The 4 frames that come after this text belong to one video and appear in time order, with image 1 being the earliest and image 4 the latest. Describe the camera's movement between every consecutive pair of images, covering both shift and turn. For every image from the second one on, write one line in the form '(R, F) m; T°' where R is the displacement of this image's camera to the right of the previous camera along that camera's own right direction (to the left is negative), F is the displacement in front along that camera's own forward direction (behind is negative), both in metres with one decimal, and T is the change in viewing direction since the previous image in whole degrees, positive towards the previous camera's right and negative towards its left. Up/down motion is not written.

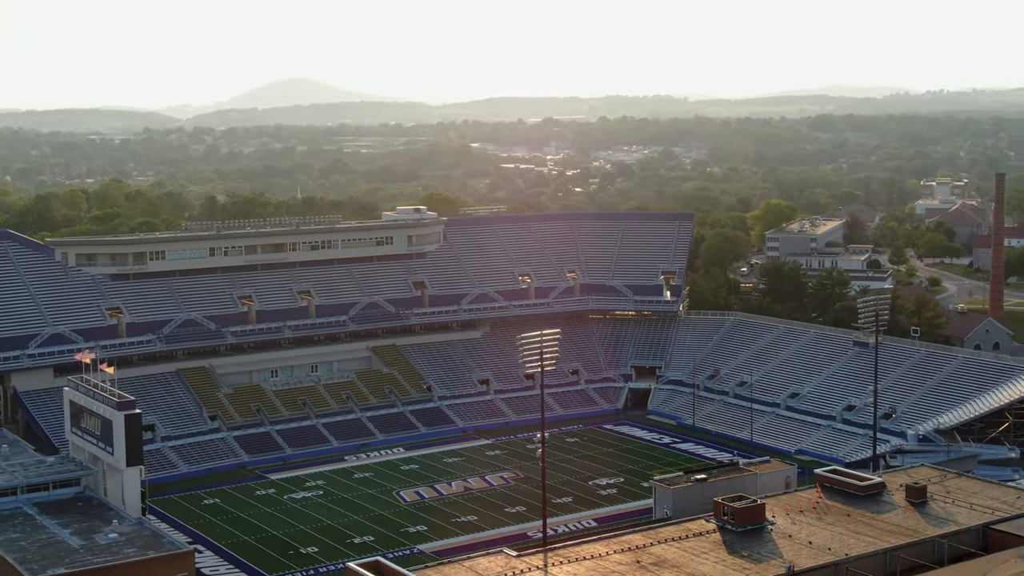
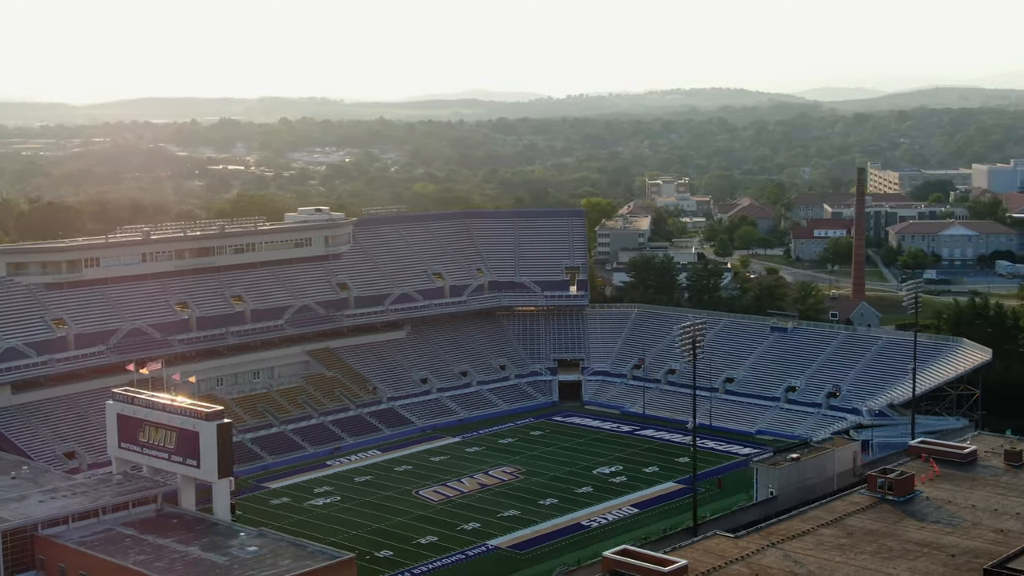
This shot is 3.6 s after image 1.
(-10.2, +0.8) m; +14°
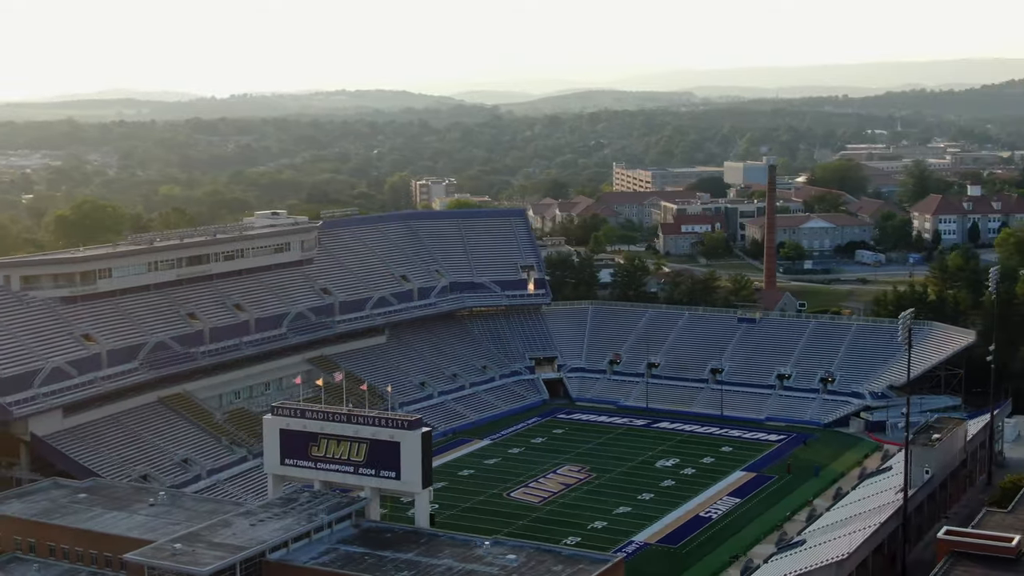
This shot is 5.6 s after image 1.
(-11.7, +1.3) m; +13°
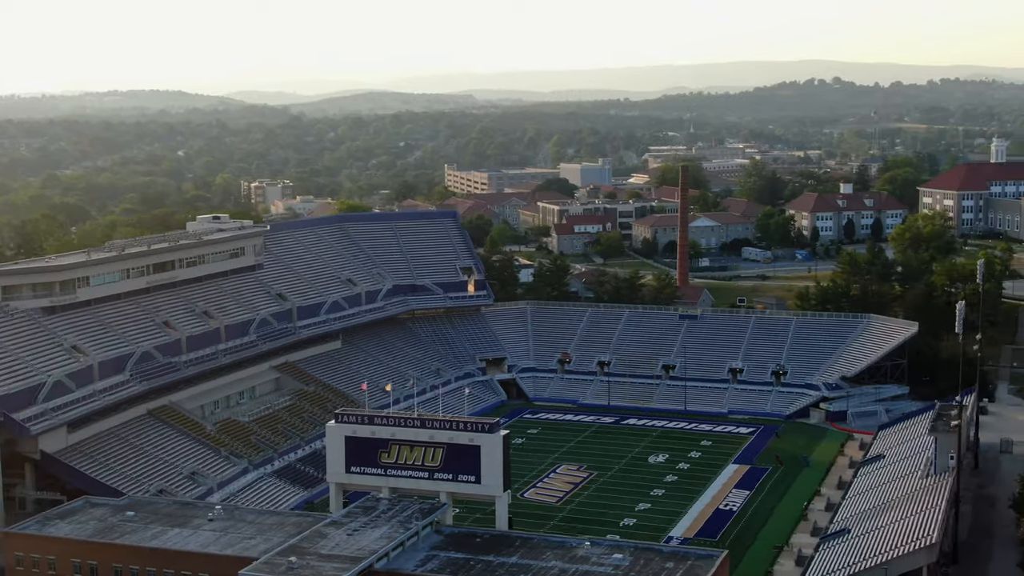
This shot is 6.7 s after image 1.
(-6.4, +0.5) m; +9°
